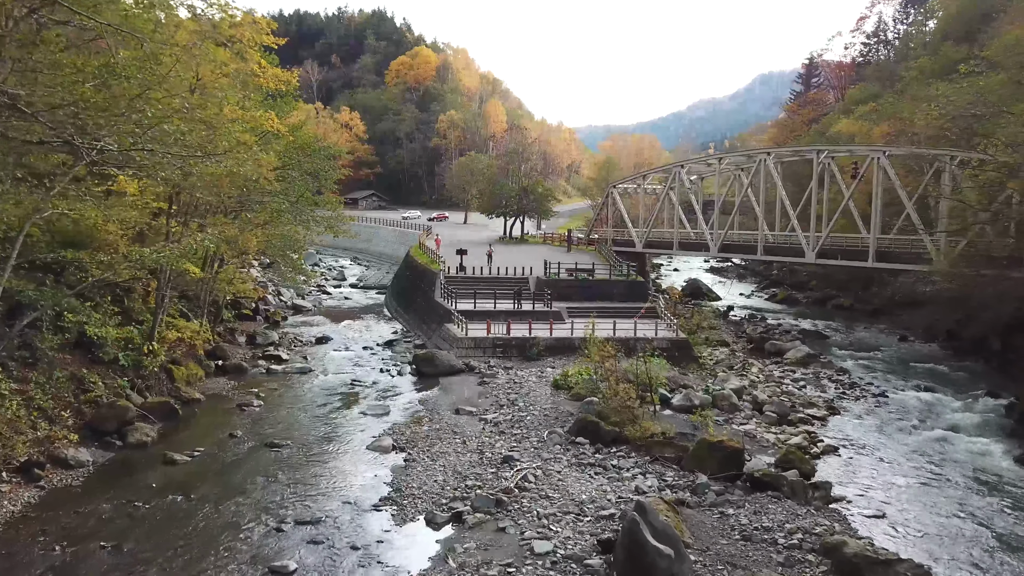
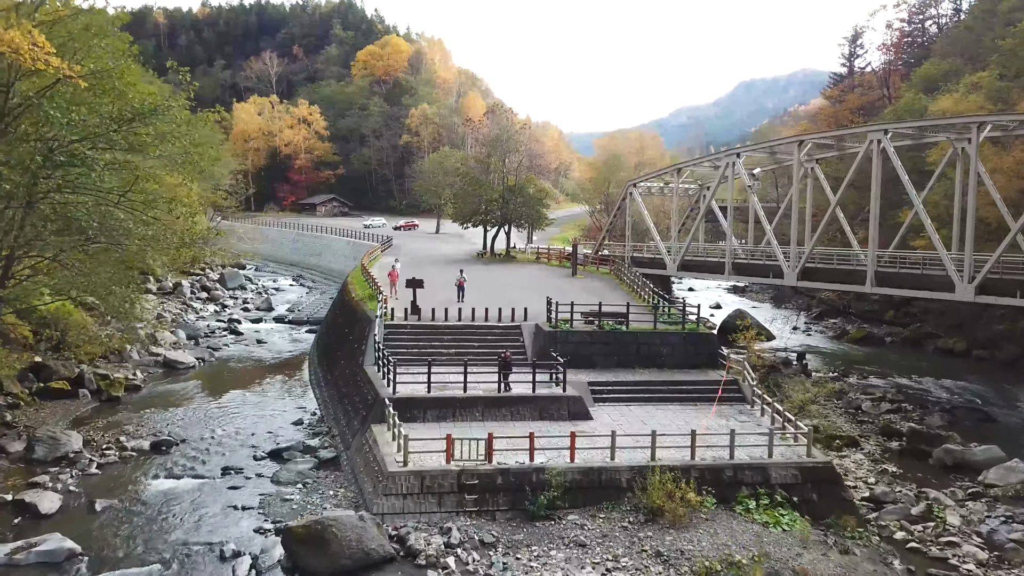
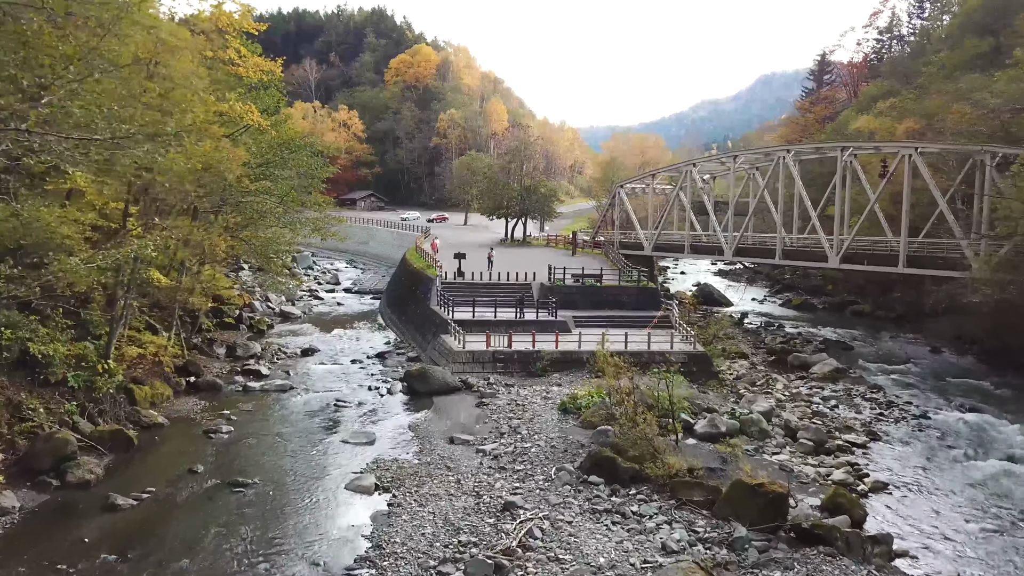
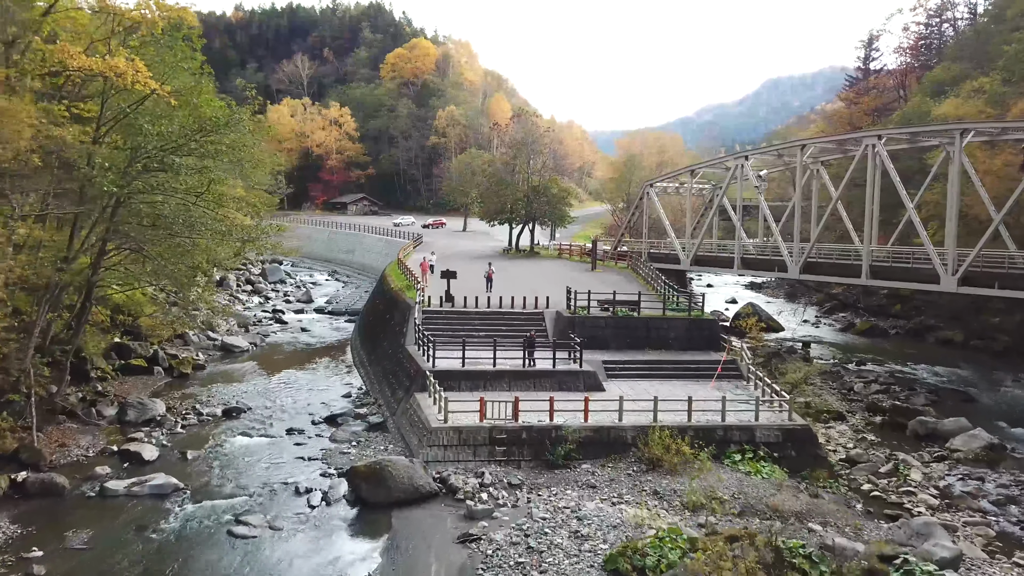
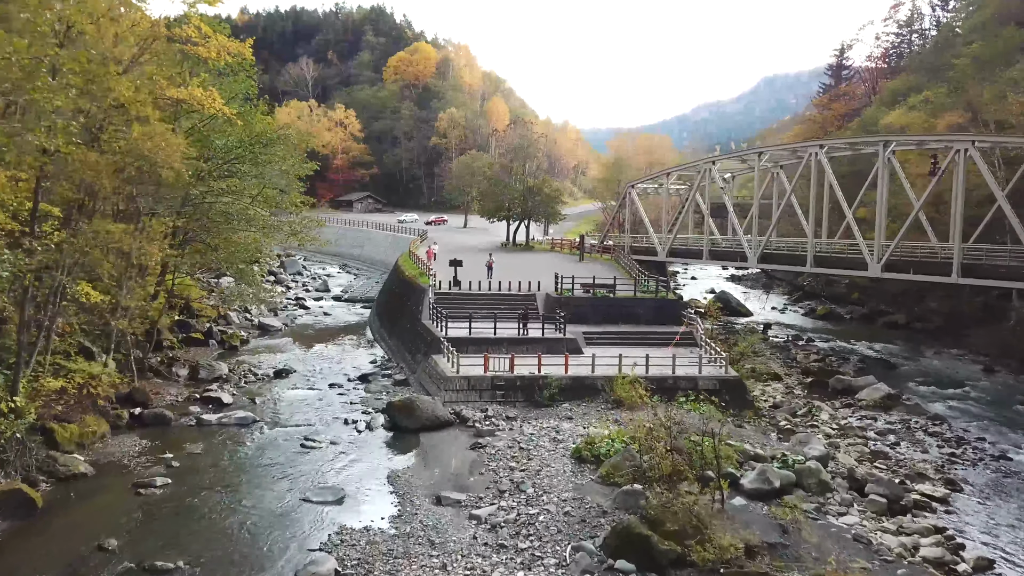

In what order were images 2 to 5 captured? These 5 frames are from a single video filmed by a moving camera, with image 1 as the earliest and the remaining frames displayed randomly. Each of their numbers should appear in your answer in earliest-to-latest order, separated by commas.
3, 5, 4, 2
